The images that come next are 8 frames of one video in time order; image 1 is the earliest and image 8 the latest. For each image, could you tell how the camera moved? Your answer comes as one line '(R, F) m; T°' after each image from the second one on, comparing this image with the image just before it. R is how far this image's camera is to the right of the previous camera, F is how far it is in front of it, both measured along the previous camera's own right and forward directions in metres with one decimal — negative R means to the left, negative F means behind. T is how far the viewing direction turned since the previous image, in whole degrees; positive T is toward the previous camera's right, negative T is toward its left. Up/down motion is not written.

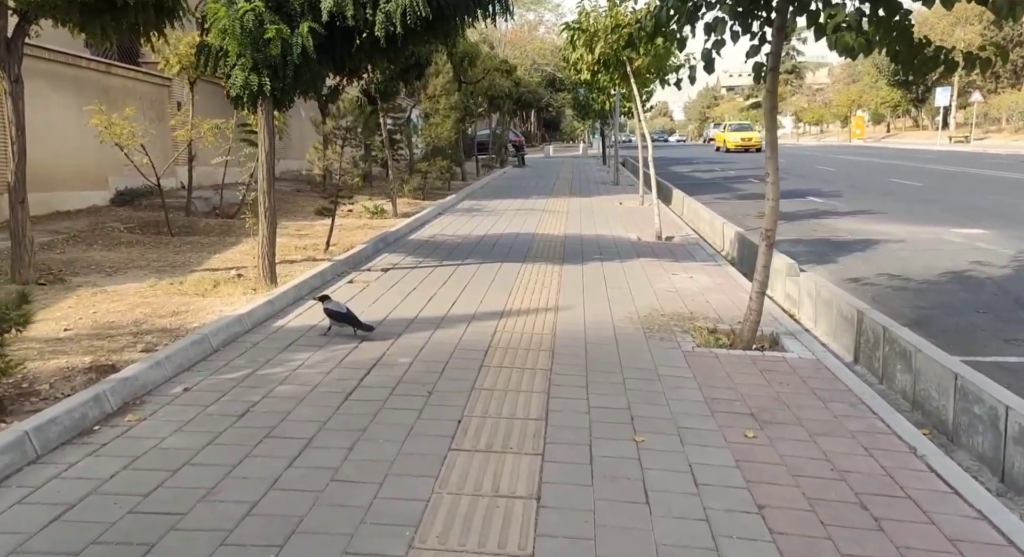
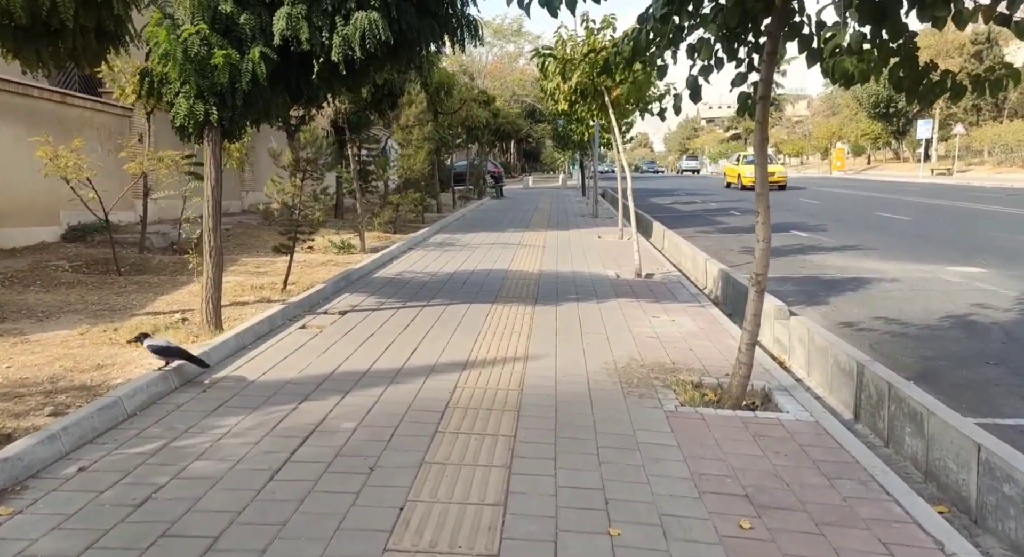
(+0.1, +0.6) m; +1°
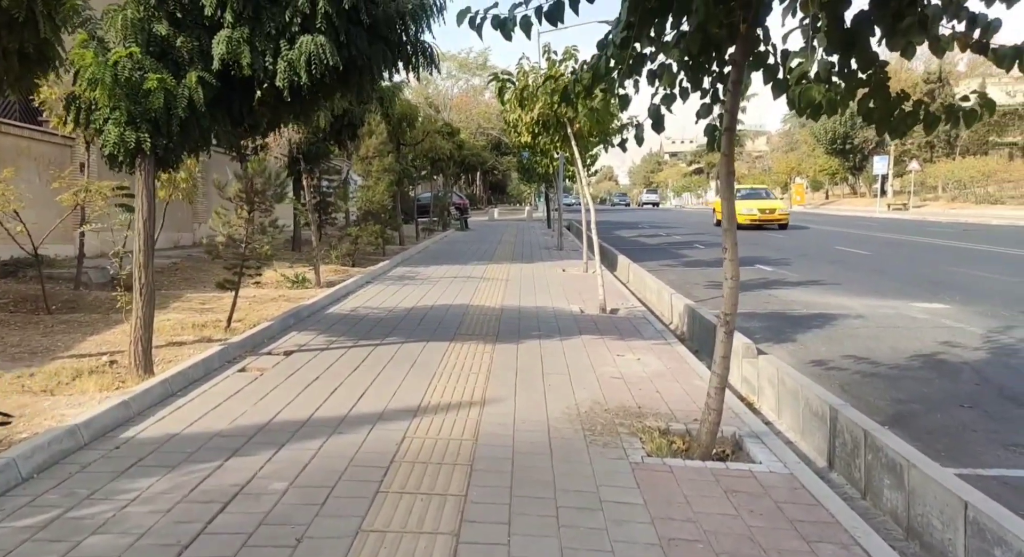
(+0.1, +0.4) m; +2°
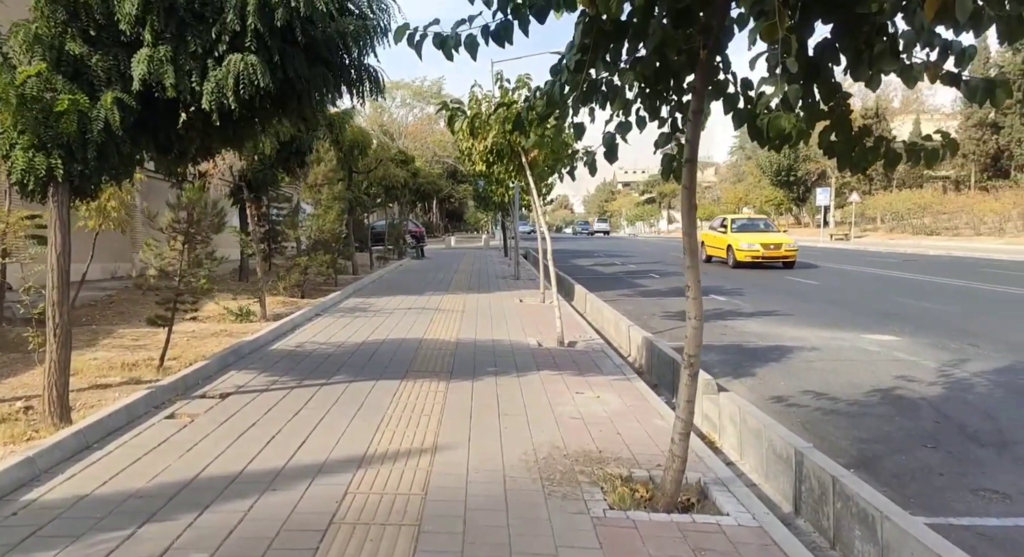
(0.0, +0.3) m; +3°
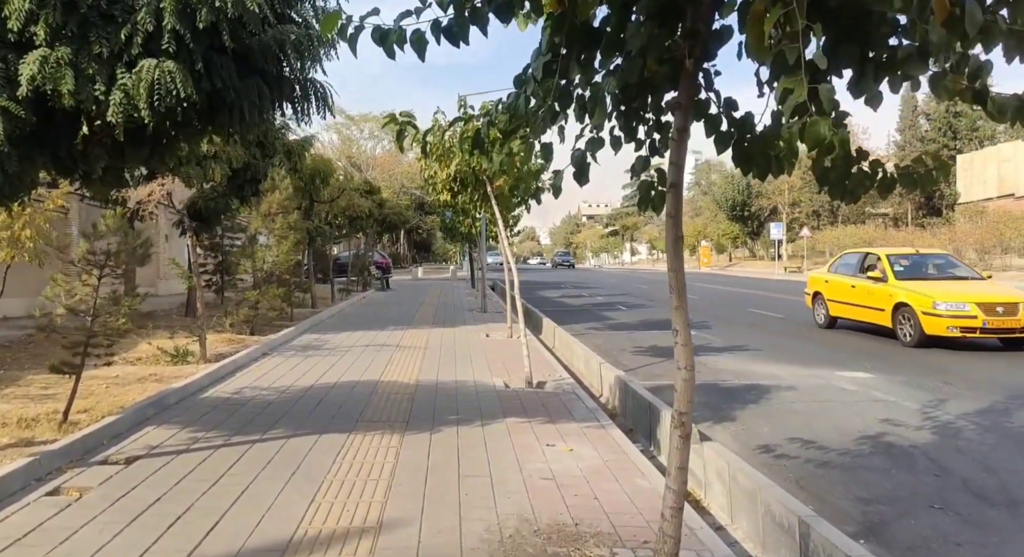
(0.0, +0.8) m; +2°
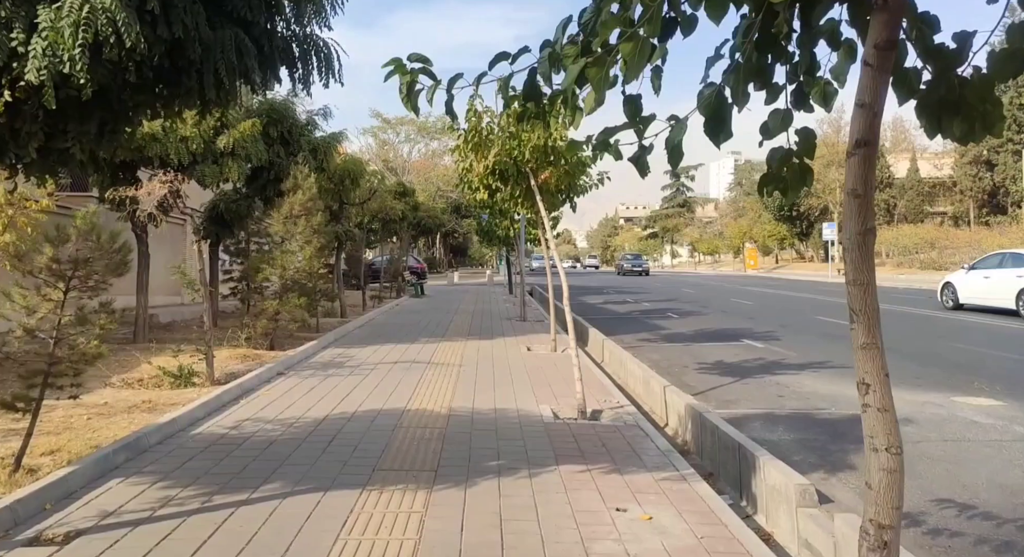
(-0.1, +1.6) m; -3°
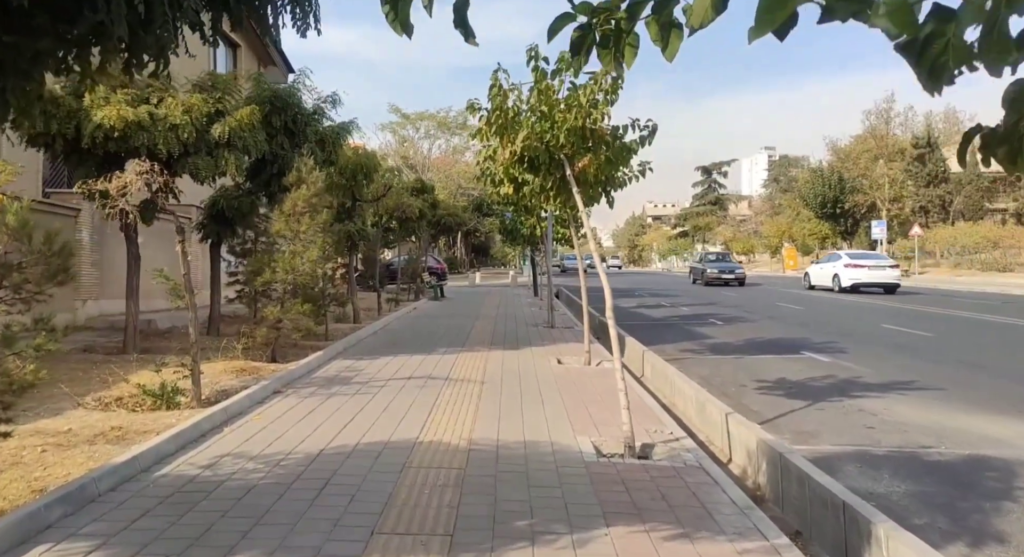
(-0.1, +1.4) m; -2°
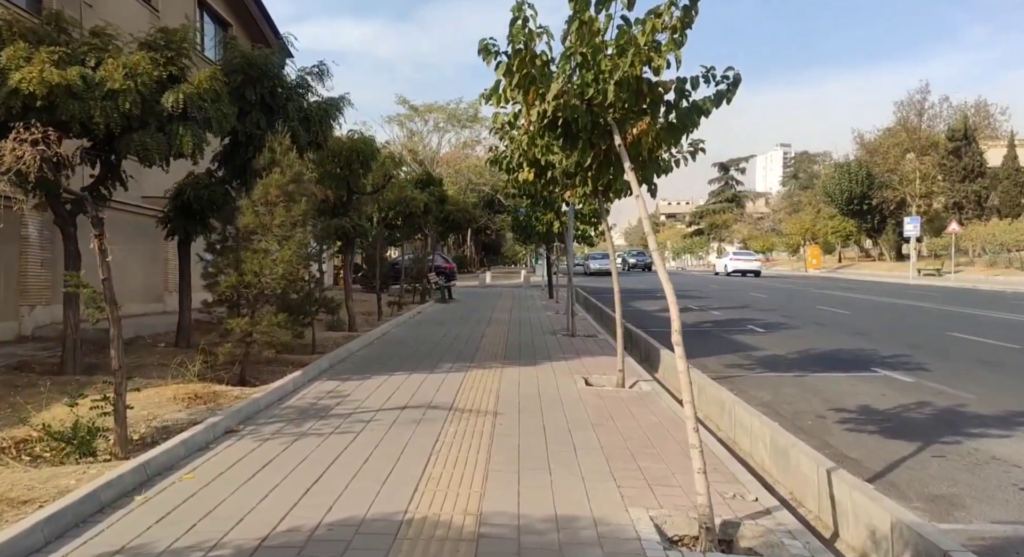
(-0.1, +2.1) m; -1°
